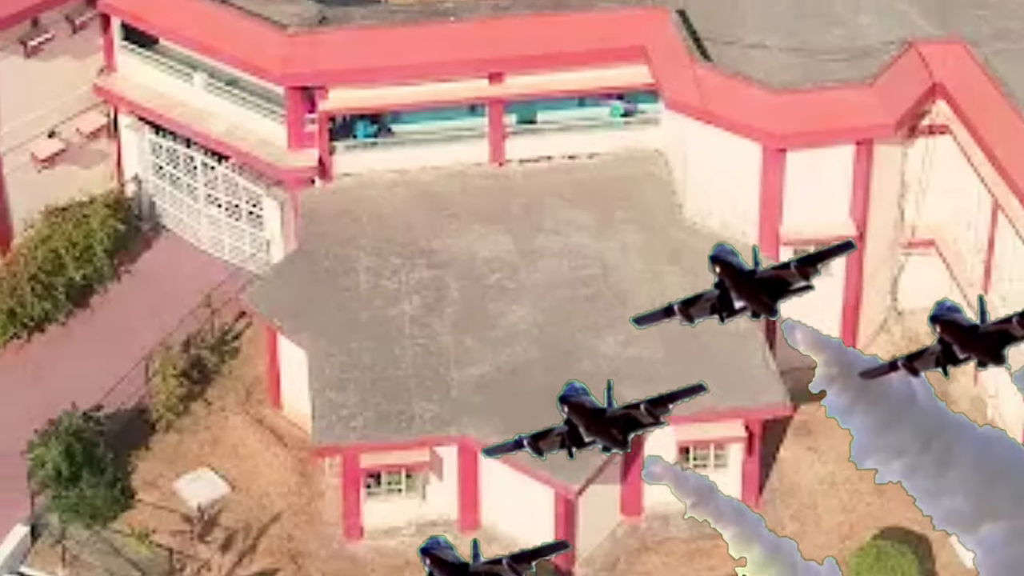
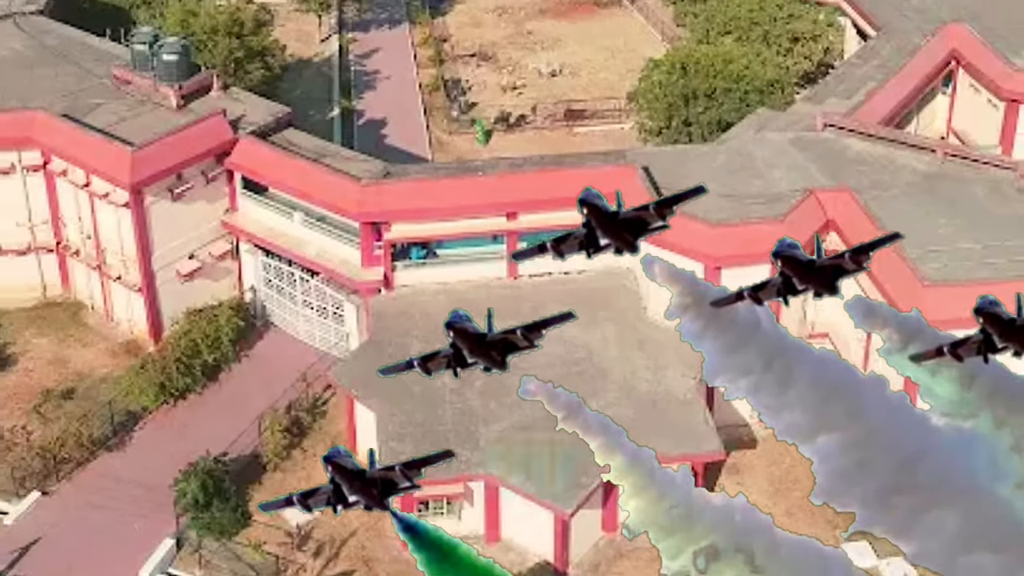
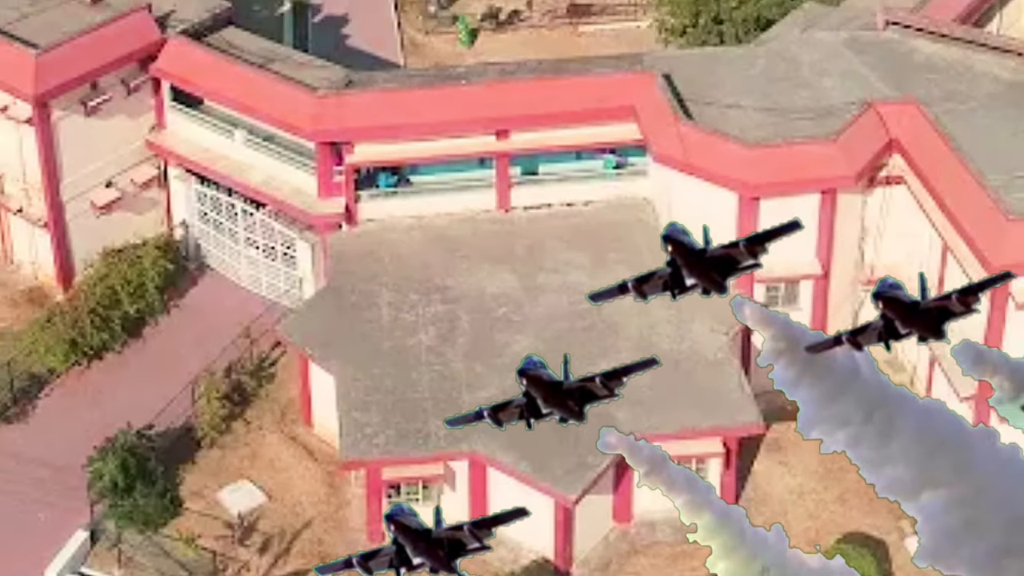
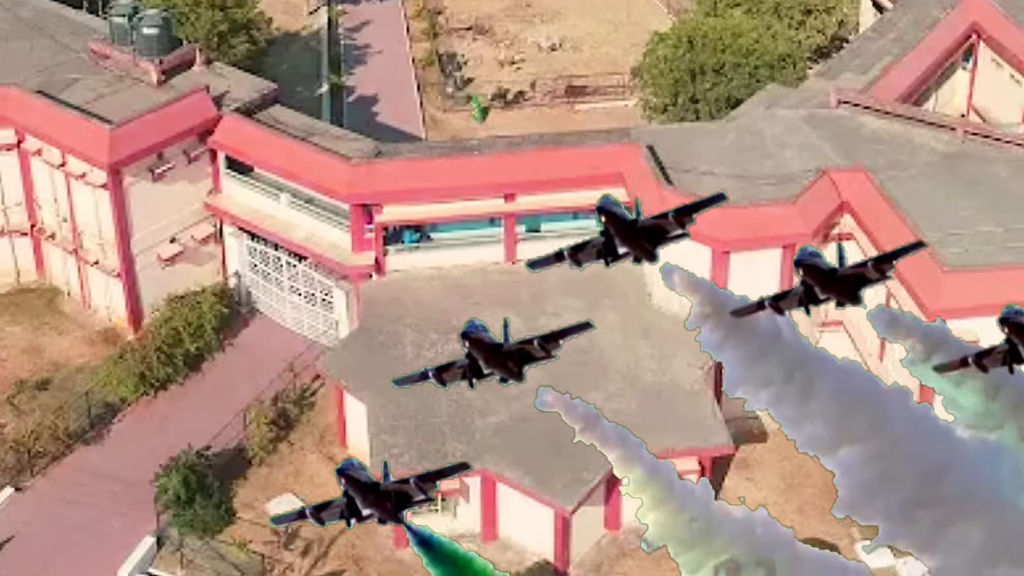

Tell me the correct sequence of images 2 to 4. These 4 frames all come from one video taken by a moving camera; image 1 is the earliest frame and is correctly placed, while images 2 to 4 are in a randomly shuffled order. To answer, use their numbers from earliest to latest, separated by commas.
3, 4, 2
